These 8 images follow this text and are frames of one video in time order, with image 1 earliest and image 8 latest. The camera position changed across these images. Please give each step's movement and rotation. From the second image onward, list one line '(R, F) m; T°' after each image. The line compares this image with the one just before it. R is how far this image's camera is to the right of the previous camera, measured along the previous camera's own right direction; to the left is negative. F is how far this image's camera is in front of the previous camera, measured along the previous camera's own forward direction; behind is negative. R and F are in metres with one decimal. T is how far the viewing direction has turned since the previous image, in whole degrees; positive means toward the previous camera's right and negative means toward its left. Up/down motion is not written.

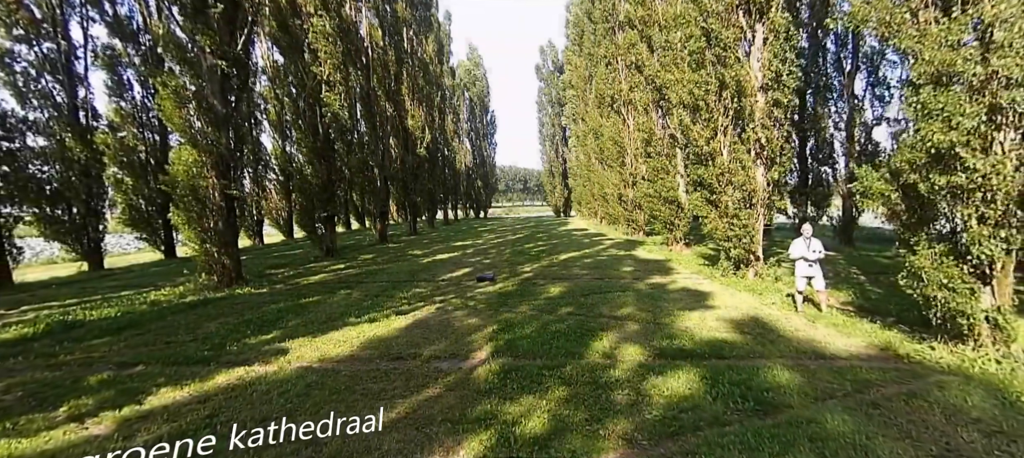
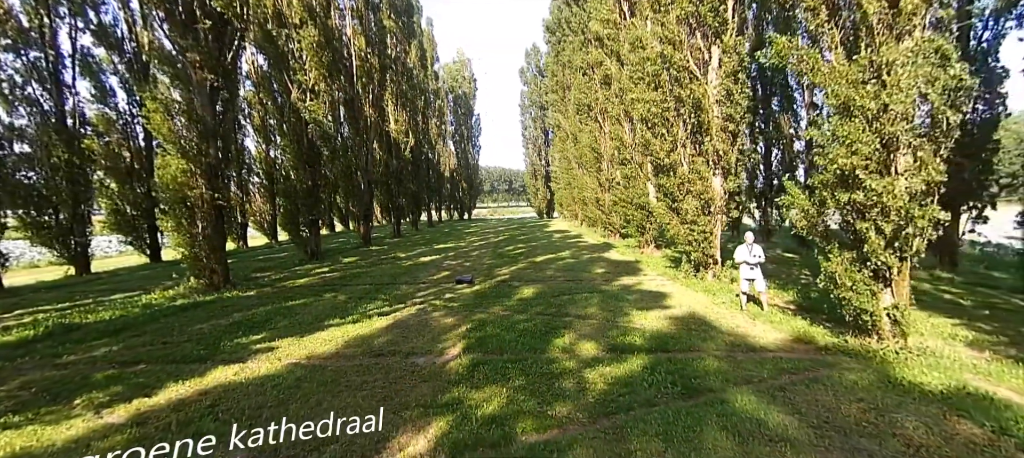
(+0.3, -0.7) m; +2°
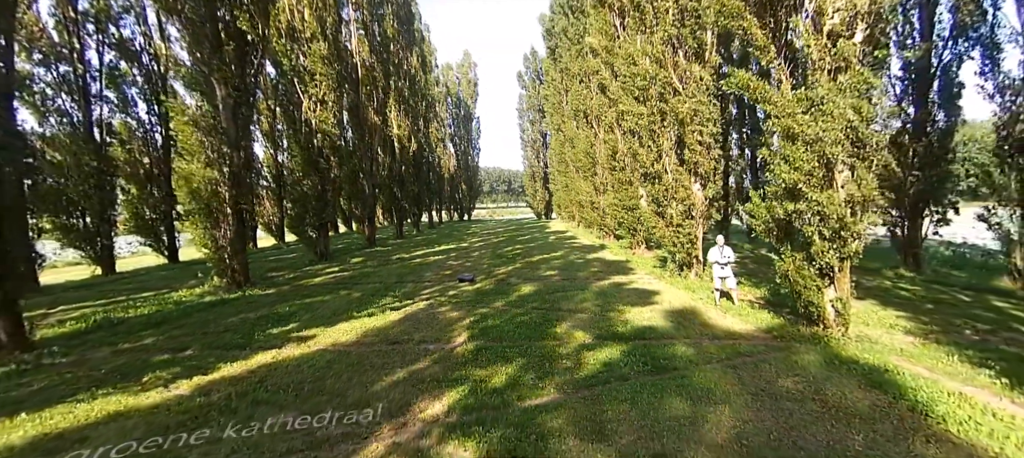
(0.0, -1.0) m; 0°
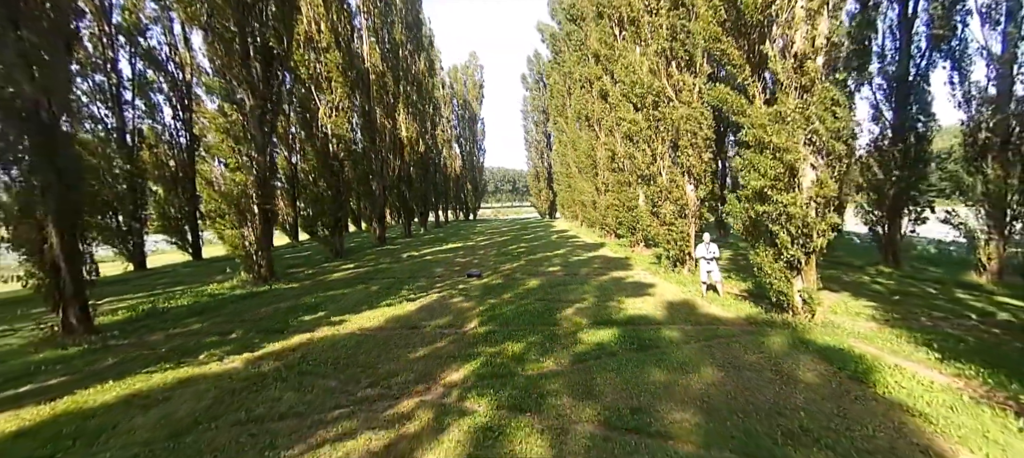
(0.0, -0.9) m; -1°
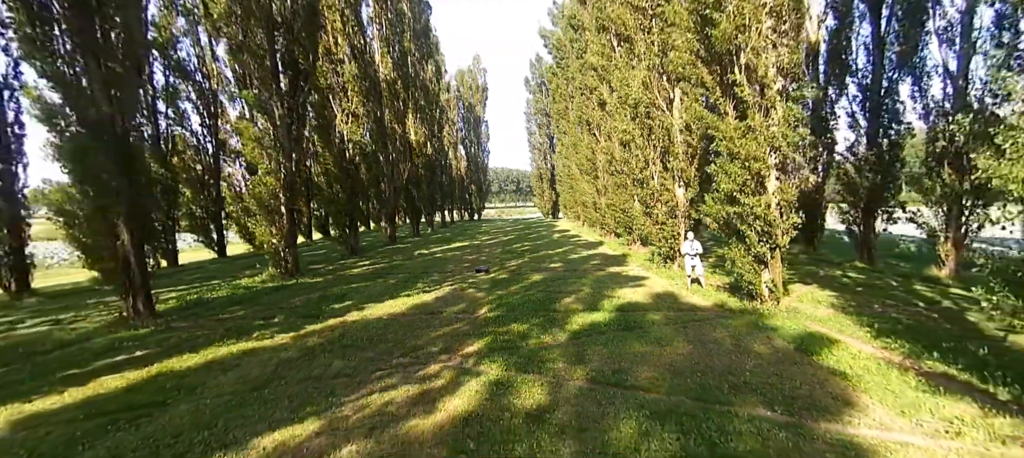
(0.0, -1.2) m; 0°
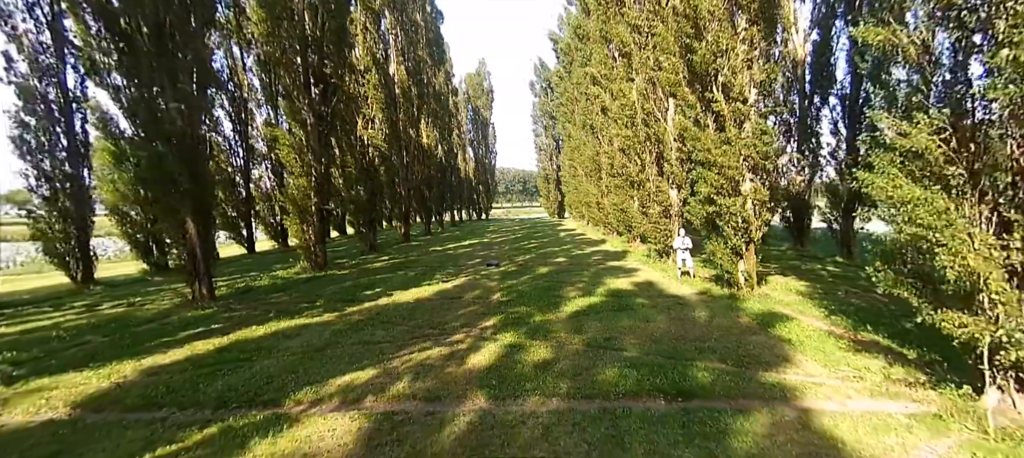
(-0.1, -1.4) m; -1°
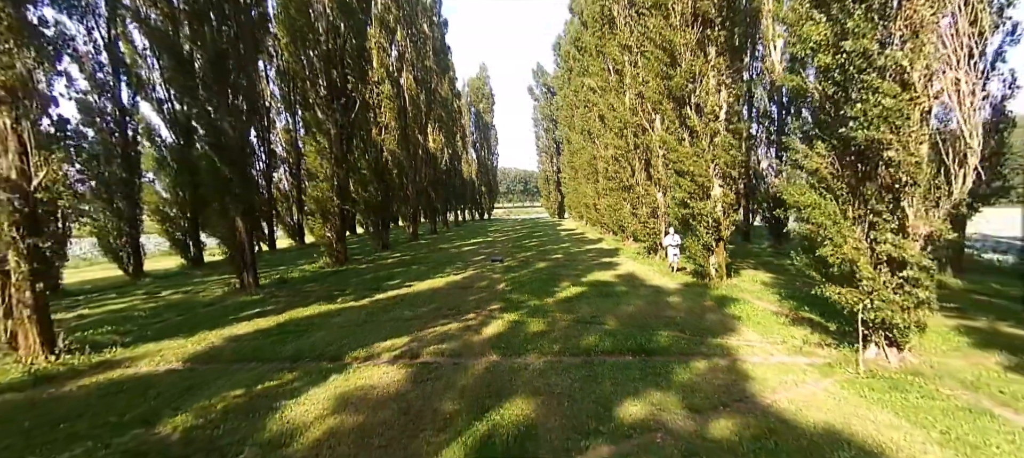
(-0.1, -1.7) m; 0°
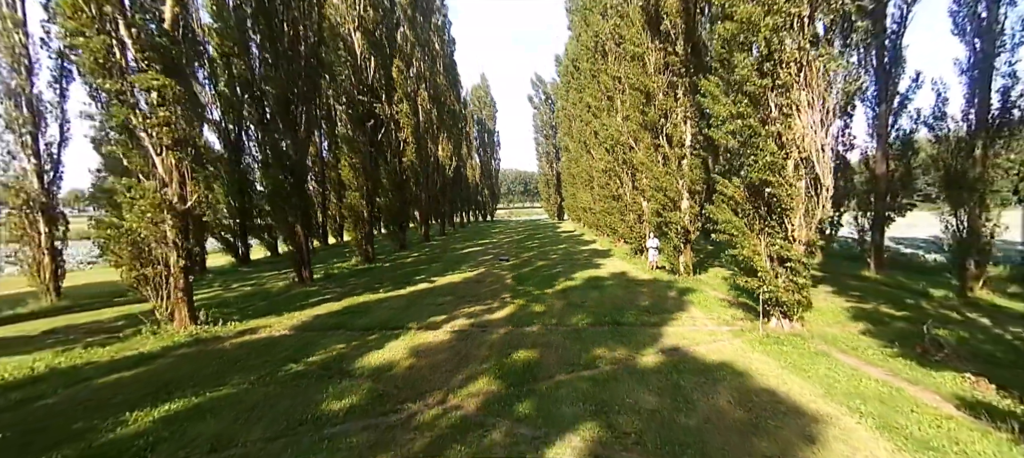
(-0.3, -2.9) m; 0°
